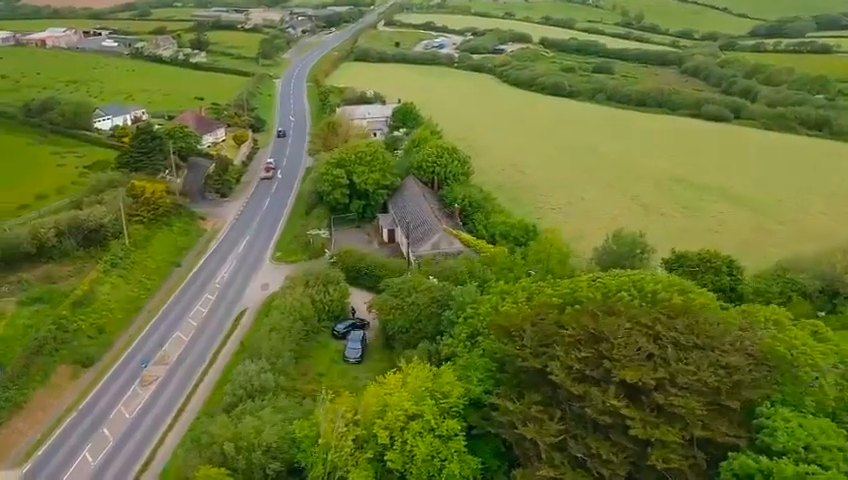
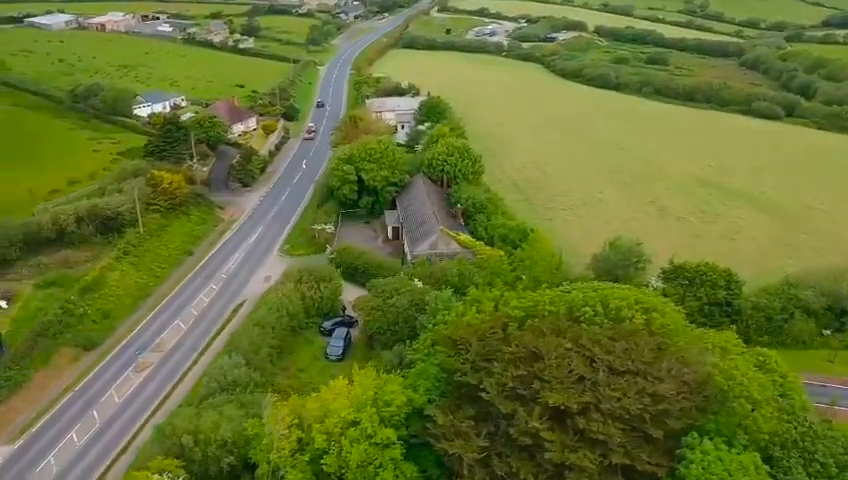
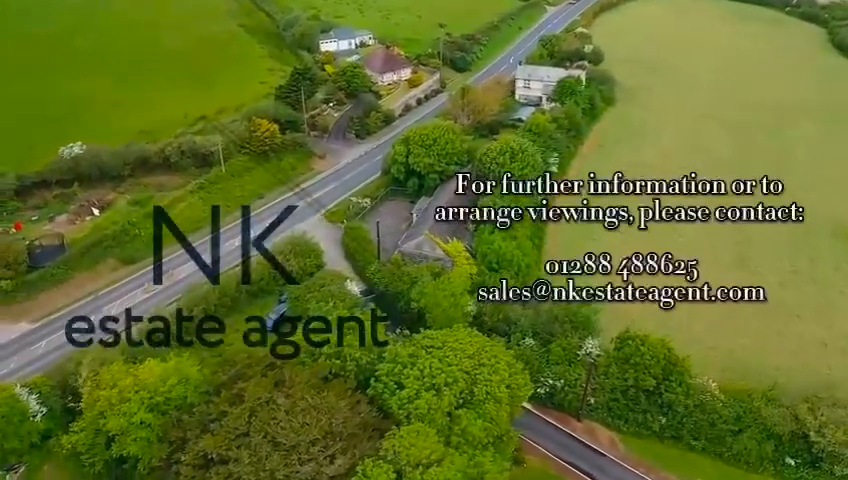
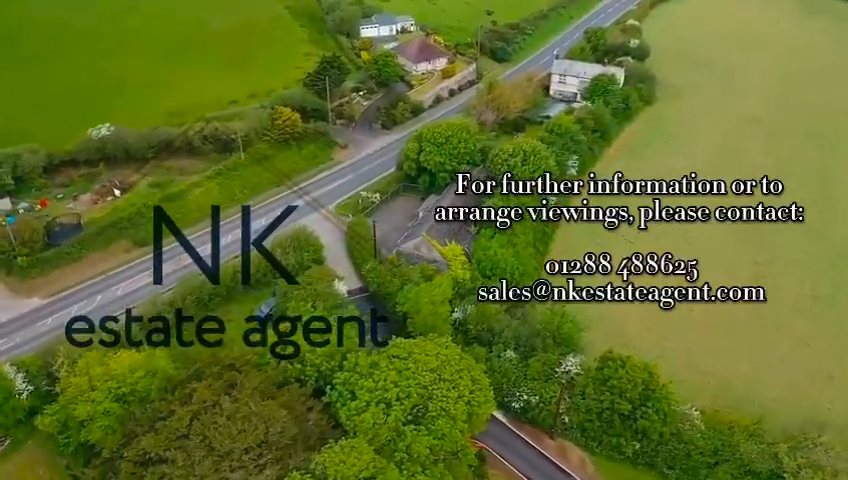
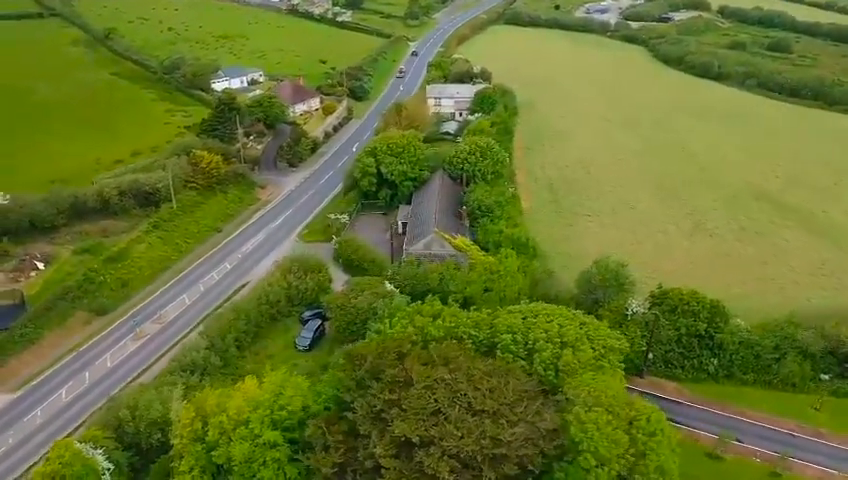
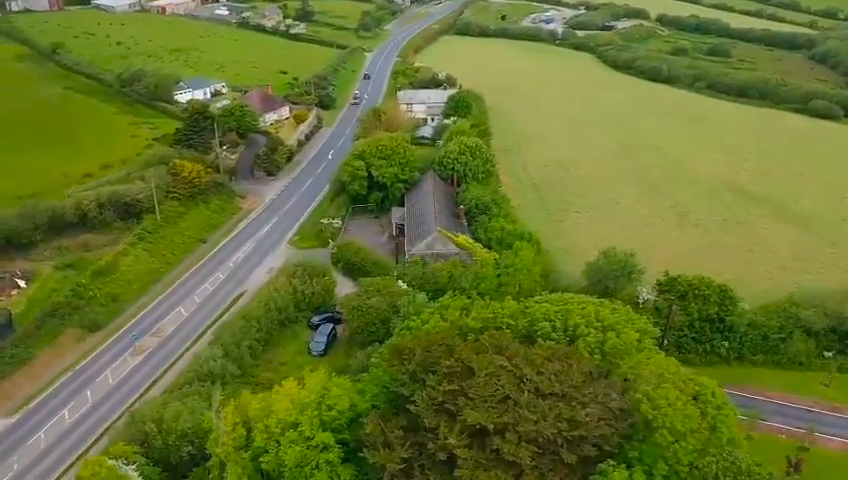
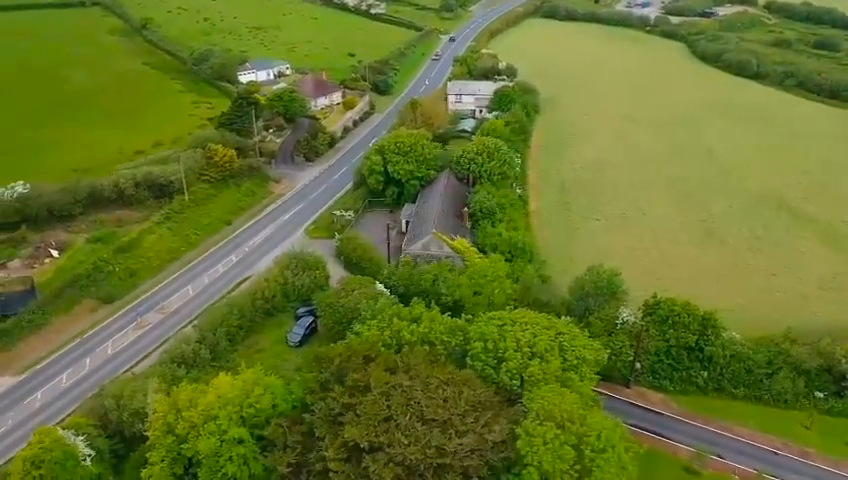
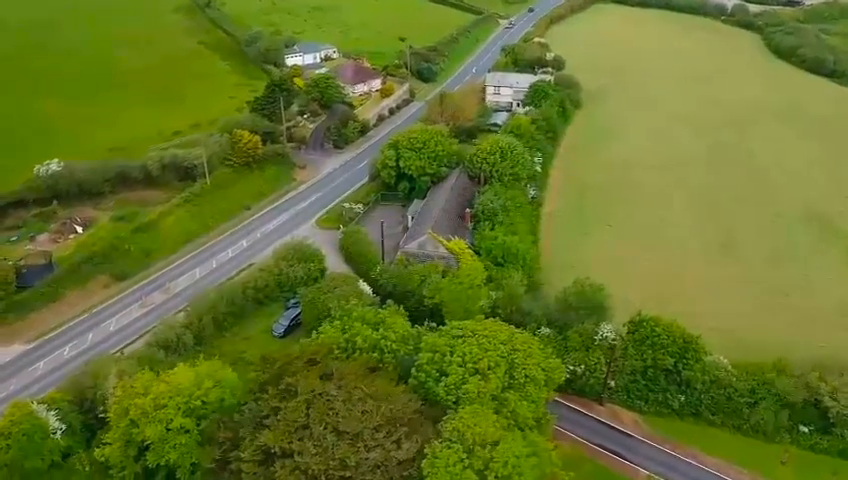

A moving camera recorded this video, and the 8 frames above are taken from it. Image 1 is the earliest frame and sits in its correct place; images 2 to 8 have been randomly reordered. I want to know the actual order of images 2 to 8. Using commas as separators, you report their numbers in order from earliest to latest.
2, 6, 5, 7, 8, 3, 4
